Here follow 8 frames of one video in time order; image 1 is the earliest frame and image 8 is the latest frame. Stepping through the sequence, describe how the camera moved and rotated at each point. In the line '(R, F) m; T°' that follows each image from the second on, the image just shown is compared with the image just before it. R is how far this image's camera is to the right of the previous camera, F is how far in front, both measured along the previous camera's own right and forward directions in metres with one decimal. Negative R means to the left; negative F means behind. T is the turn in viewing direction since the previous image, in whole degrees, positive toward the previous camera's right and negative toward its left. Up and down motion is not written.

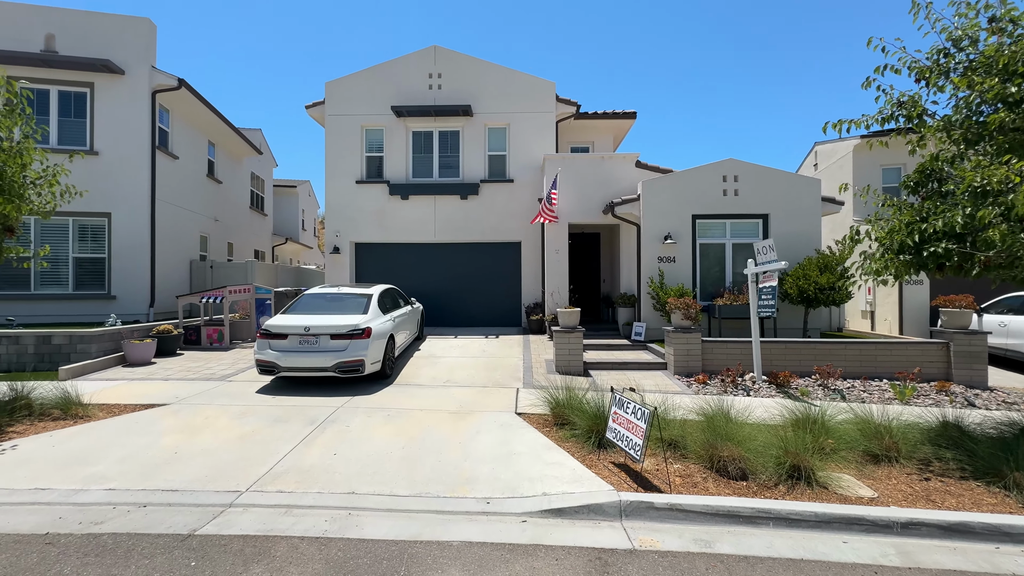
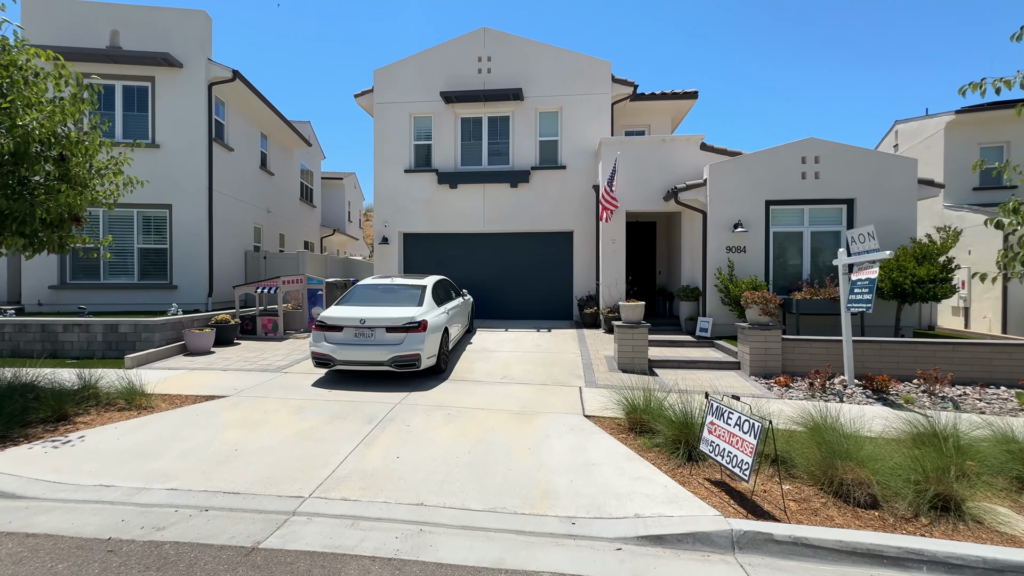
(-0.4, +0.5) m; -5°
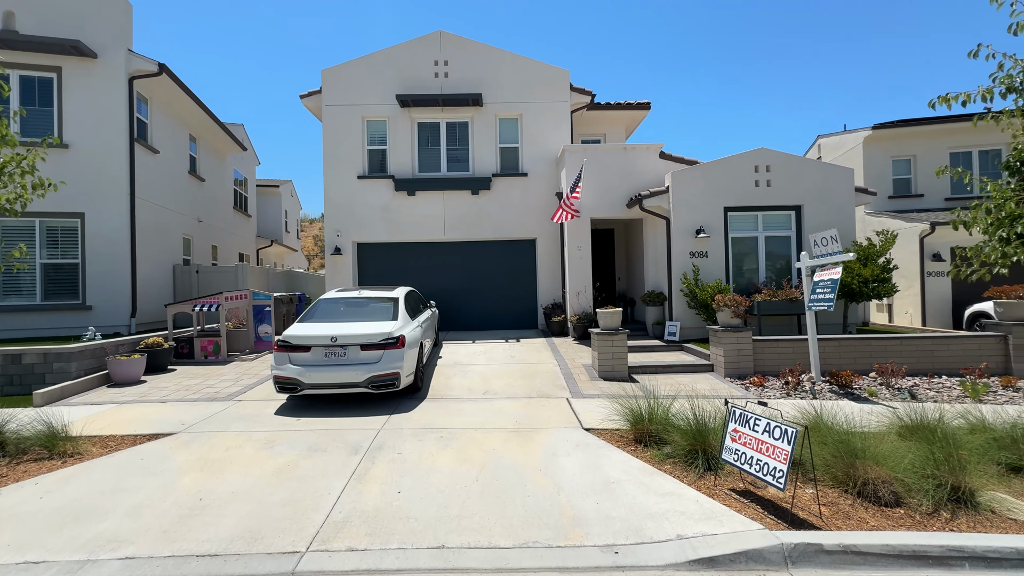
(-0.6, +0.4) m; +8°
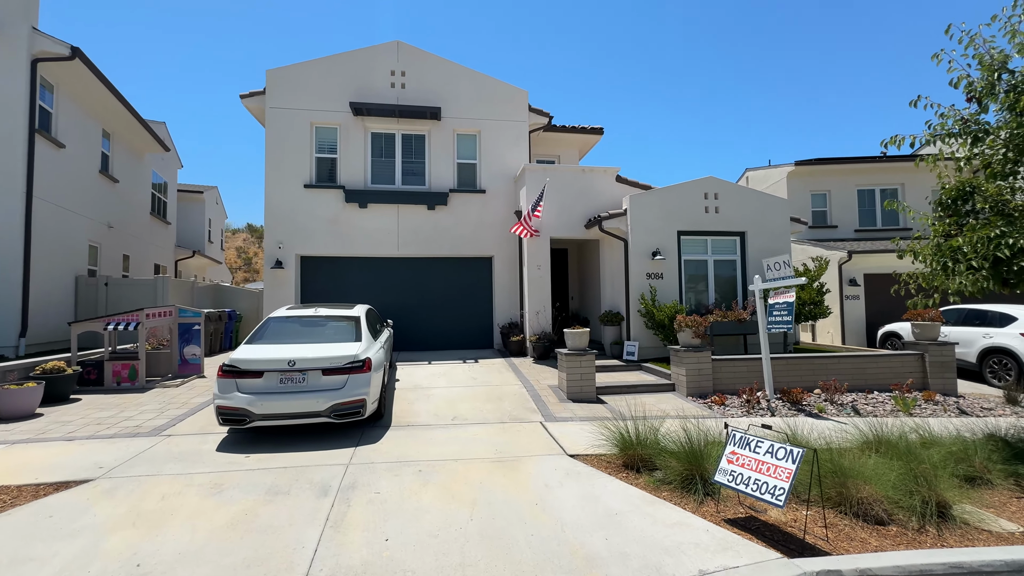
(-0.6, +0.3) m; +8°
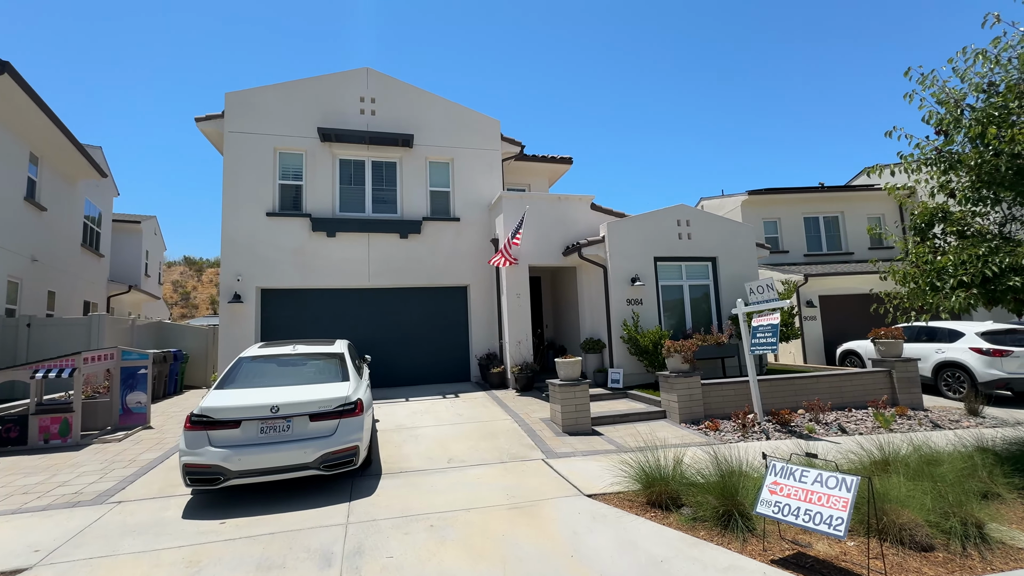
(-0.6, +0.3) m; +6°
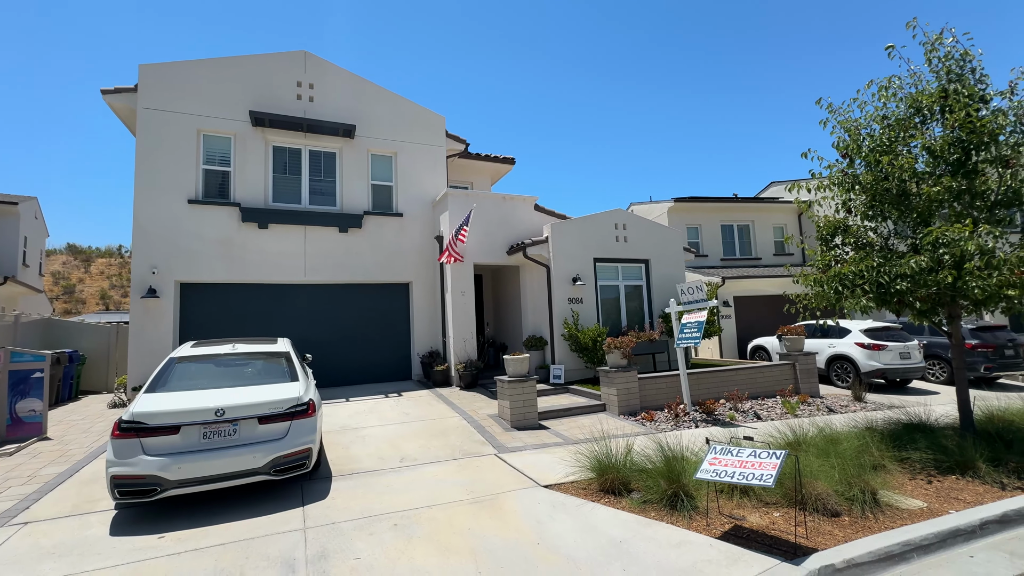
(-0.4, -0.1) m; +9°
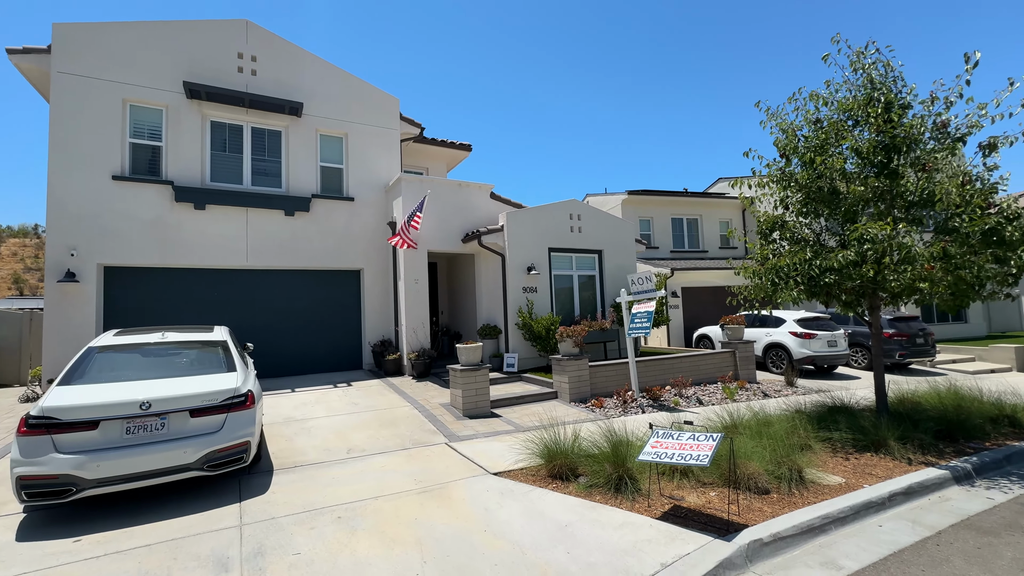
(+0.1, 0.0) m; +5°
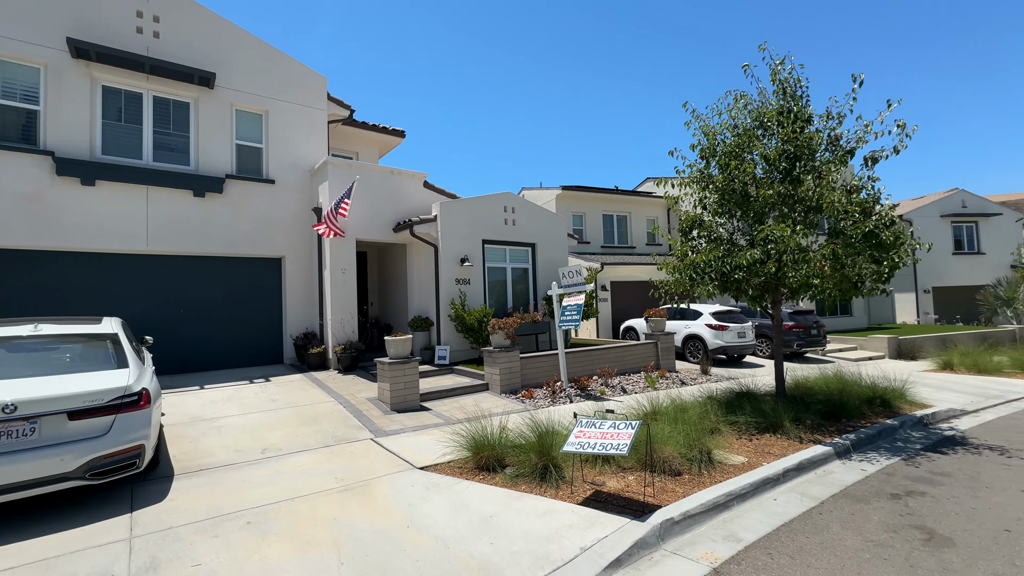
(+0.1, 0.0) m; +8°
